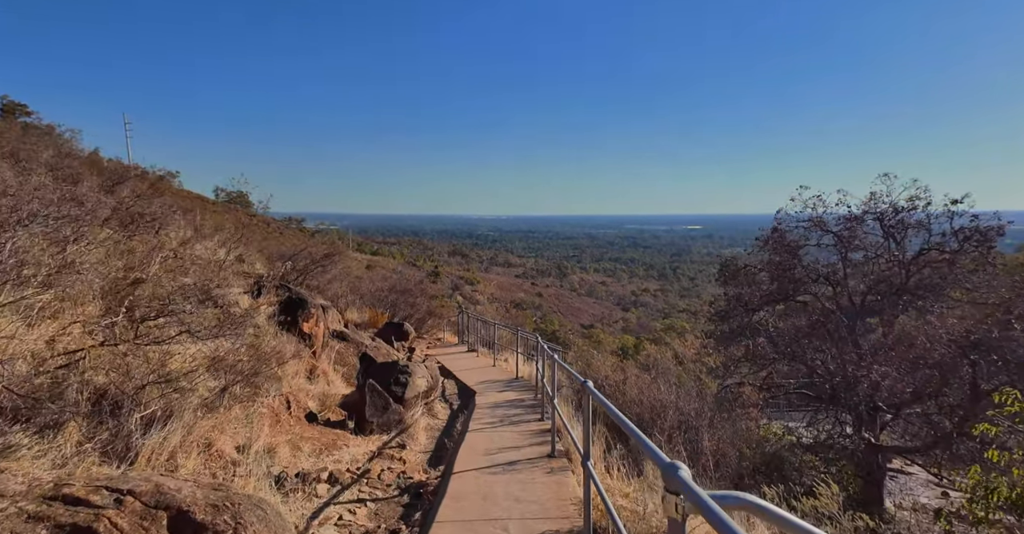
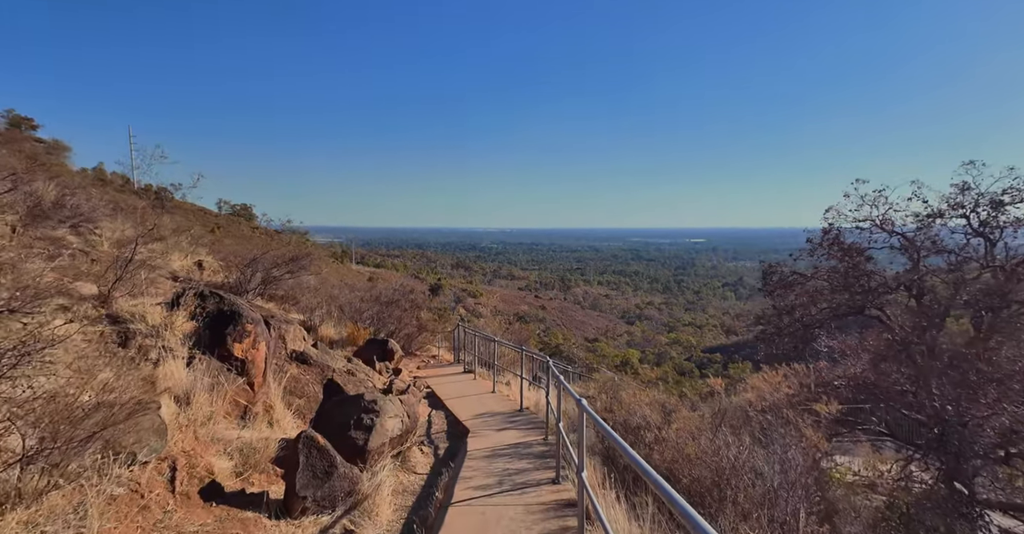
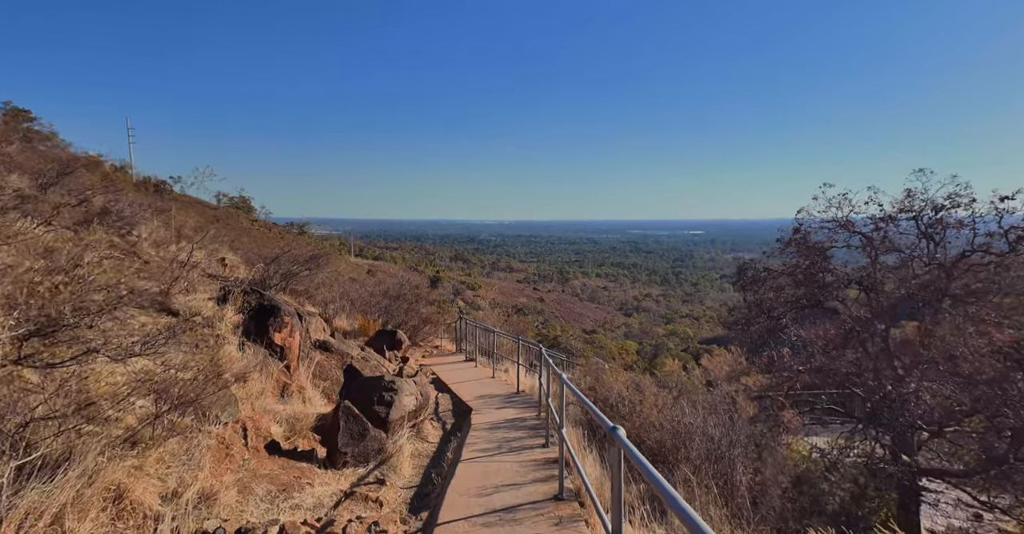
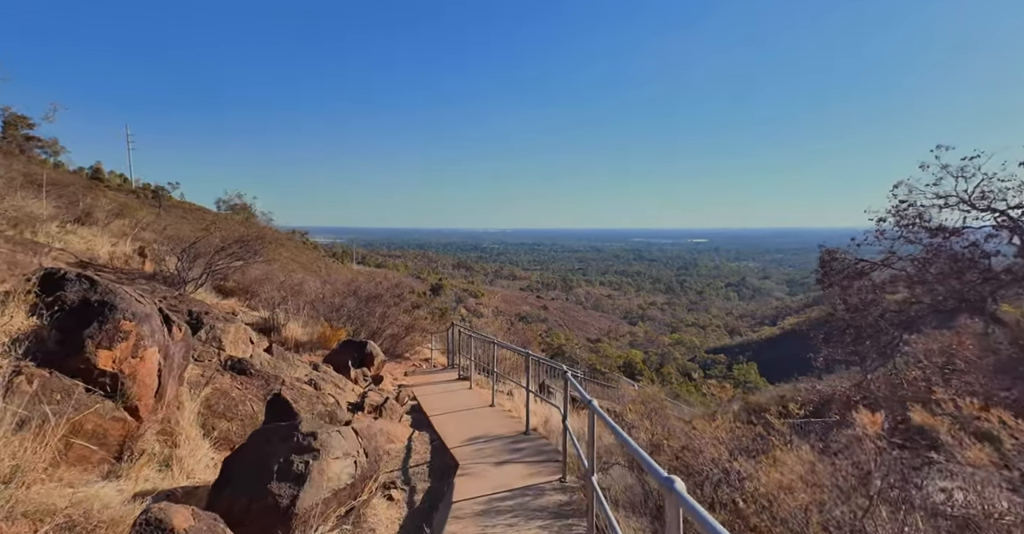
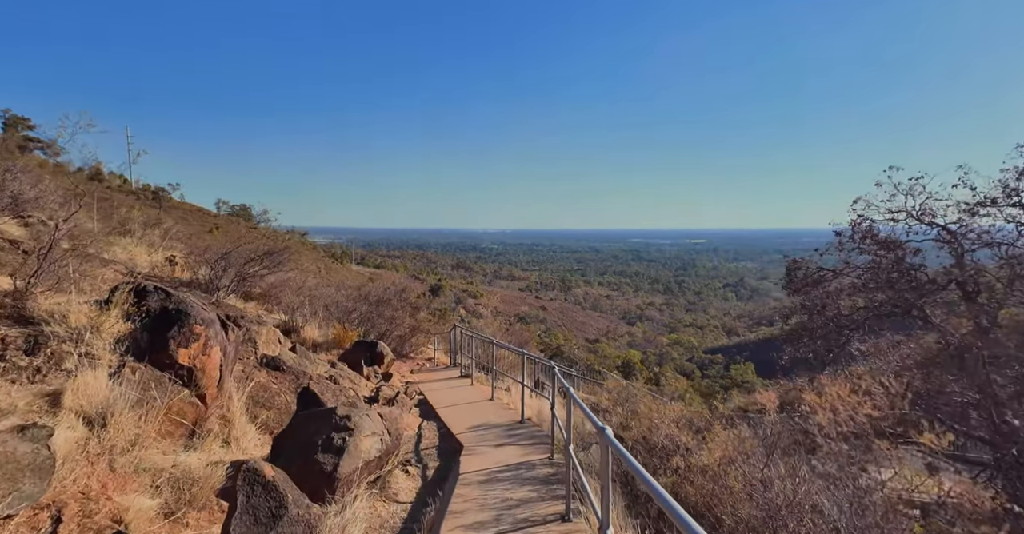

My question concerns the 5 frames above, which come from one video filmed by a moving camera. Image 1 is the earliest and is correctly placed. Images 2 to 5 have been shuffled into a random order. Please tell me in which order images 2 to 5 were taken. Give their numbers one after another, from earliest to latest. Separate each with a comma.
3, 2, 5, 4
